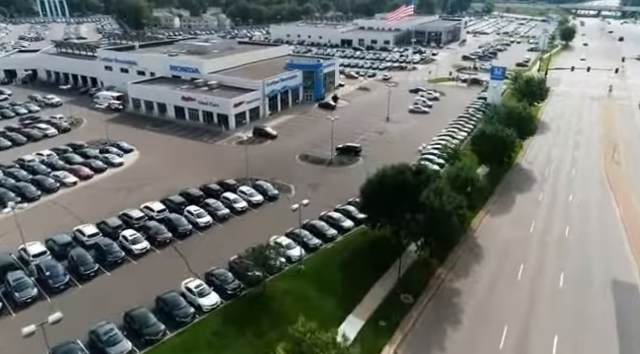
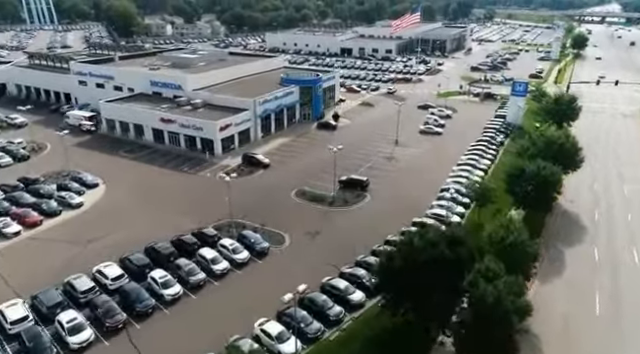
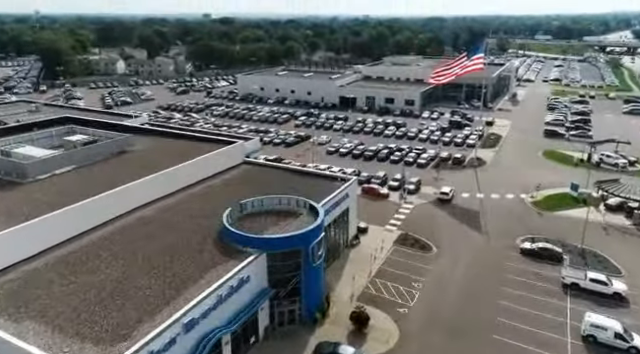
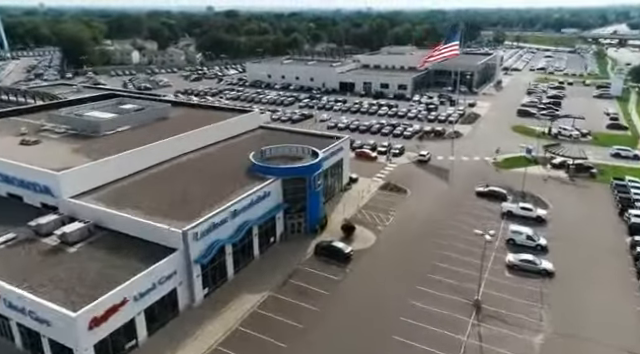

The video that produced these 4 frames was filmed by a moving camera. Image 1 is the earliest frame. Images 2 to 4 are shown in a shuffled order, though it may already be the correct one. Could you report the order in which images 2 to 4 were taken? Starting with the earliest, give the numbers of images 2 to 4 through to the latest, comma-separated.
2, 4, 3
